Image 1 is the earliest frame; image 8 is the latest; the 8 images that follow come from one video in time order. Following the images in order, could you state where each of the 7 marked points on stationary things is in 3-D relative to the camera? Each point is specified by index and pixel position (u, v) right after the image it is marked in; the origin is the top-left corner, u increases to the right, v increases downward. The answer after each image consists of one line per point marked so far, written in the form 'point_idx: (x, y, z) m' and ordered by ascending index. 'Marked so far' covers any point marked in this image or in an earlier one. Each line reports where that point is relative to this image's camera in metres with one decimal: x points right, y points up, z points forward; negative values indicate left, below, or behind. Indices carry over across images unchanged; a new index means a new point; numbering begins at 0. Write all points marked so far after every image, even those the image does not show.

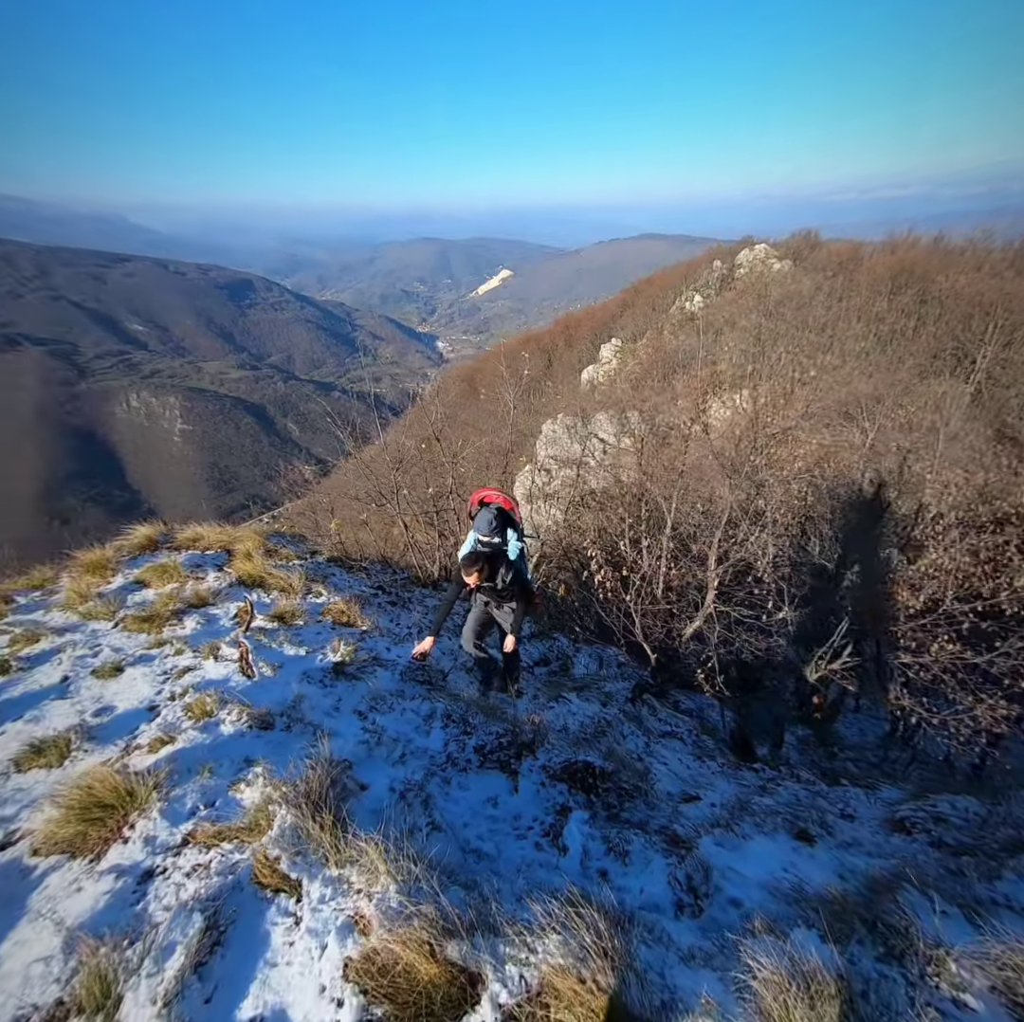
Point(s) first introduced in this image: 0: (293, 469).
0: (-5.1, +0.8, +12.9) m
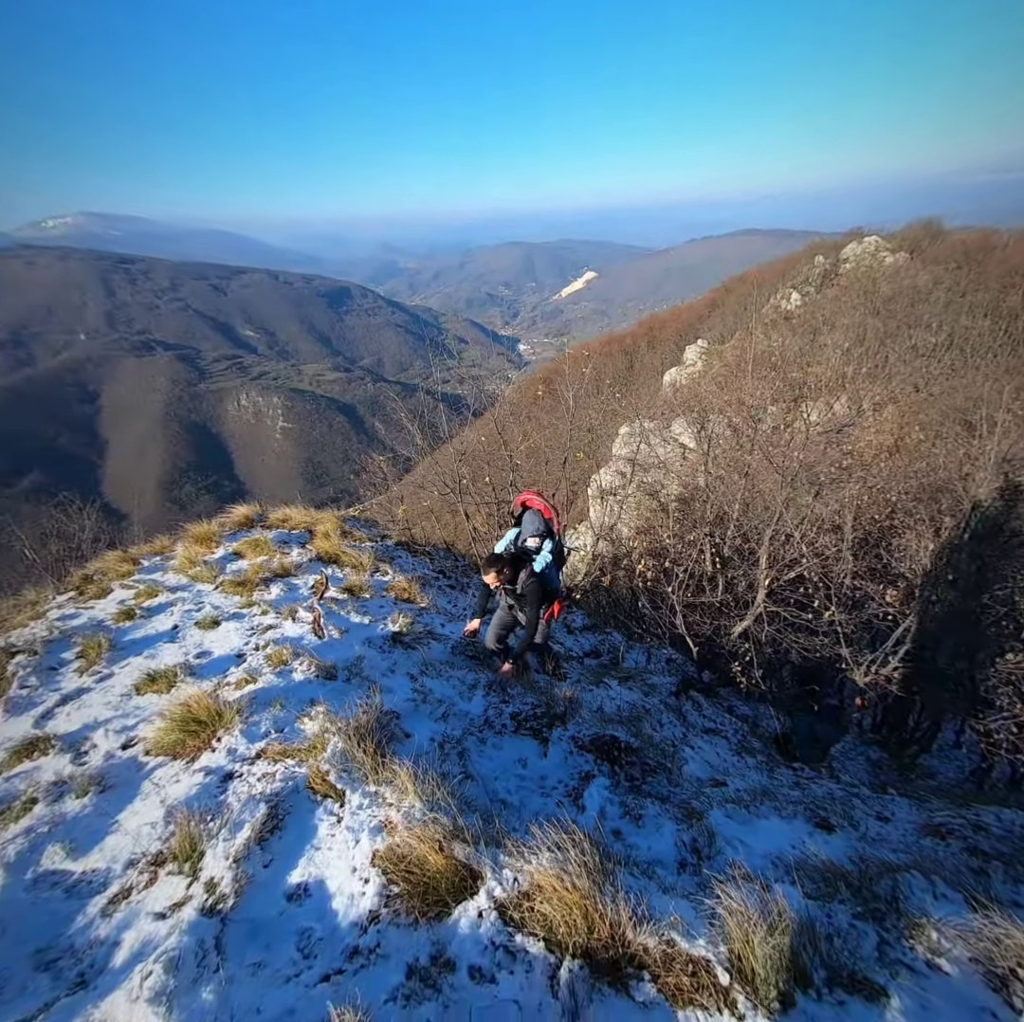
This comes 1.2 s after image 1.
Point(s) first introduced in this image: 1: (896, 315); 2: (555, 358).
0: (-4.0, +1.3, +14.7) m
1: (+10.3, +5.3, +14.3) m
2: (+1.2, +4.8, +16.6) m
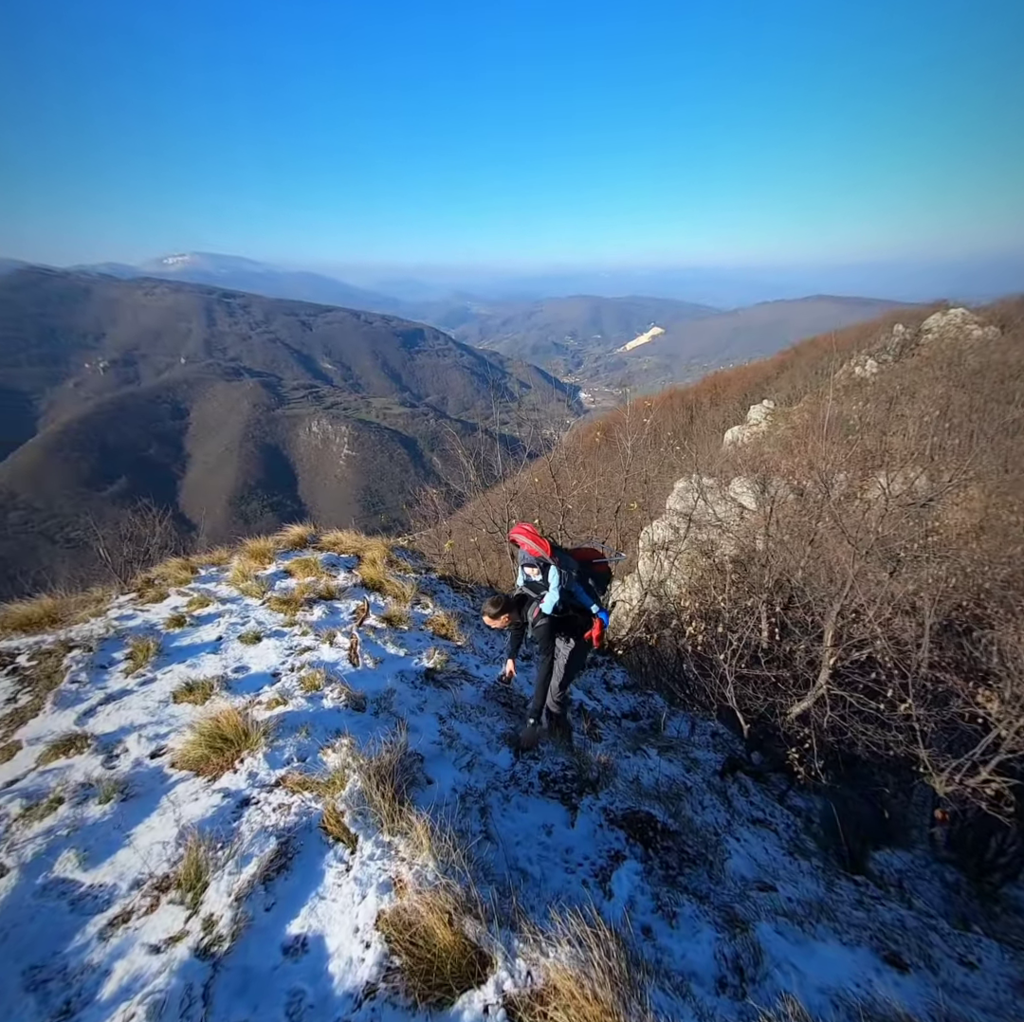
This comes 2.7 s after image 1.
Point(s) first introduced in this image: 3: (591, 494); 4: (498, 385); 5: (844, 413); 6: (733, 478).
0: (-2.5, +0.4, +14.7) m
1: (+12.0, +3.1, +13.3) m
2: (+3.2, +3.2, +16.4) m
3: (+2.0, +0.4, +13.4) m
4: (-0.3, +3.0, +12.4) m
5: (+7.9, +2.3, +12.7) m
6: (+4.3, +0.6, +10.2) m
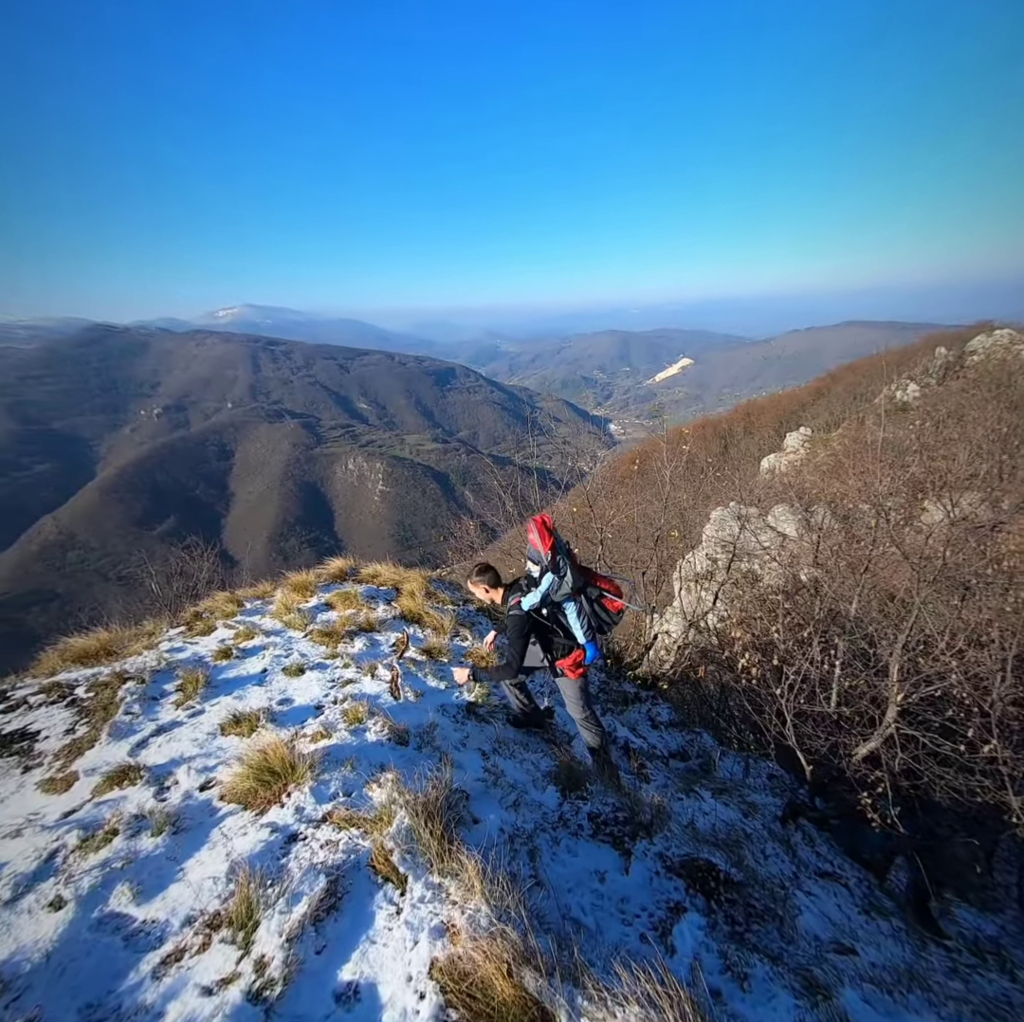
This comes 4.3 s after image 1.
0: (-1.3, -0.4, +14.7) m
1: (+13.0, +2.5, +12.6) m
2: (+4.4, +2.3, +16.2) m
3: (+3.2, -0.3, +13.2) m
4: (+0.7, +2.3, +12.5) m
5: (+8.9, +1.8, +12.2) m
6: (+5.2, +0.2, +9.9) m
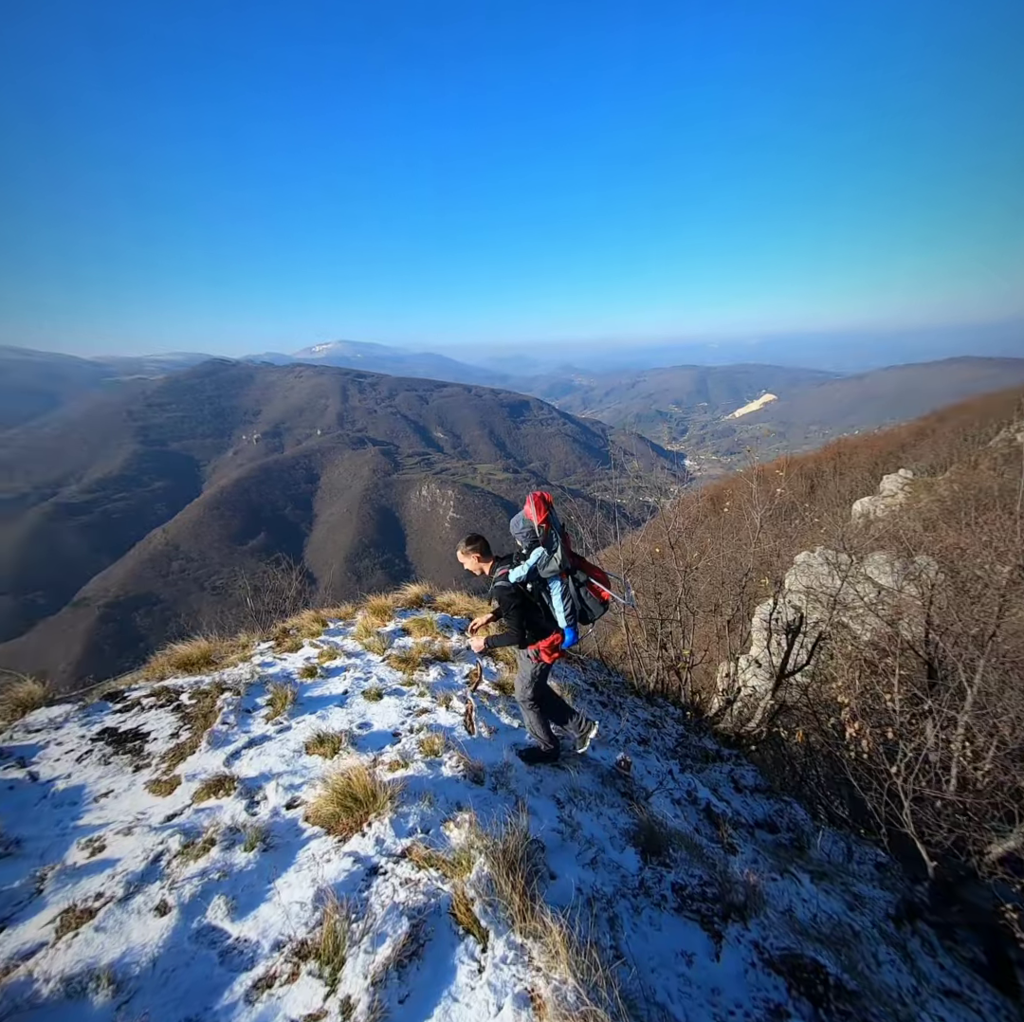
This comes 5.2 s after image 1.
0: (+1.2, -1.5, +14.7) m
1: (+15.2, +0.9, +10.8) m
2: (+7.2, +0.9, +15.5) m
3: (+5.4, -1.5, +12.6) m
4: (+3.0, +1.2, +12.4) m
5: (+11.1, +0.4, +10.9) m
6: (+7.0, -0.9, +9.0) m
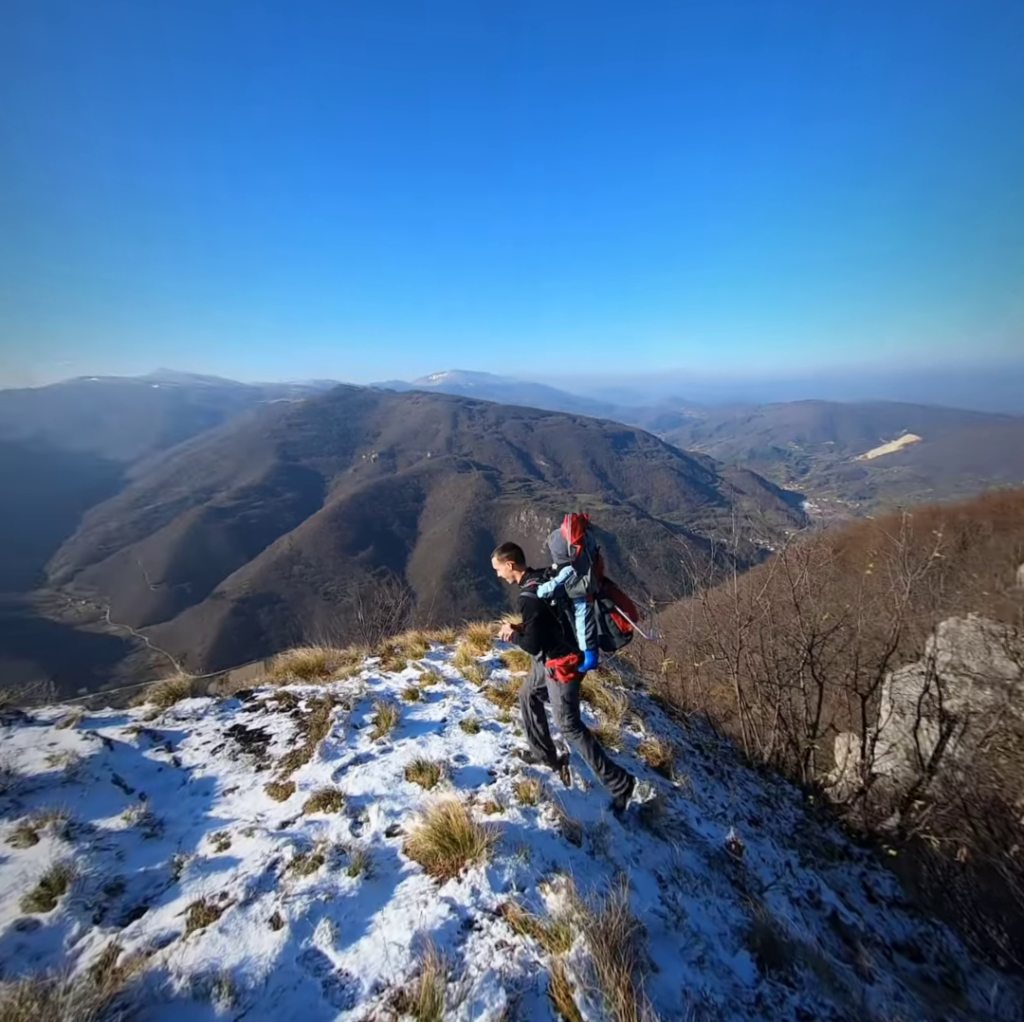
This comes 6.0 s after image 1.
0: (+4.2, -3.0, +13.9) m
1: (+17.4, -1.2, +7.5) m
2: (+10.4, -1.0, +13.7) m
3: (+8.0, -3.1, +11.0) m
4: (+5.8, -0.3, +11.4) m
5: (+13.4, -1.5, +8.4) m
6: (+8.9, -2.4, +7.2) m
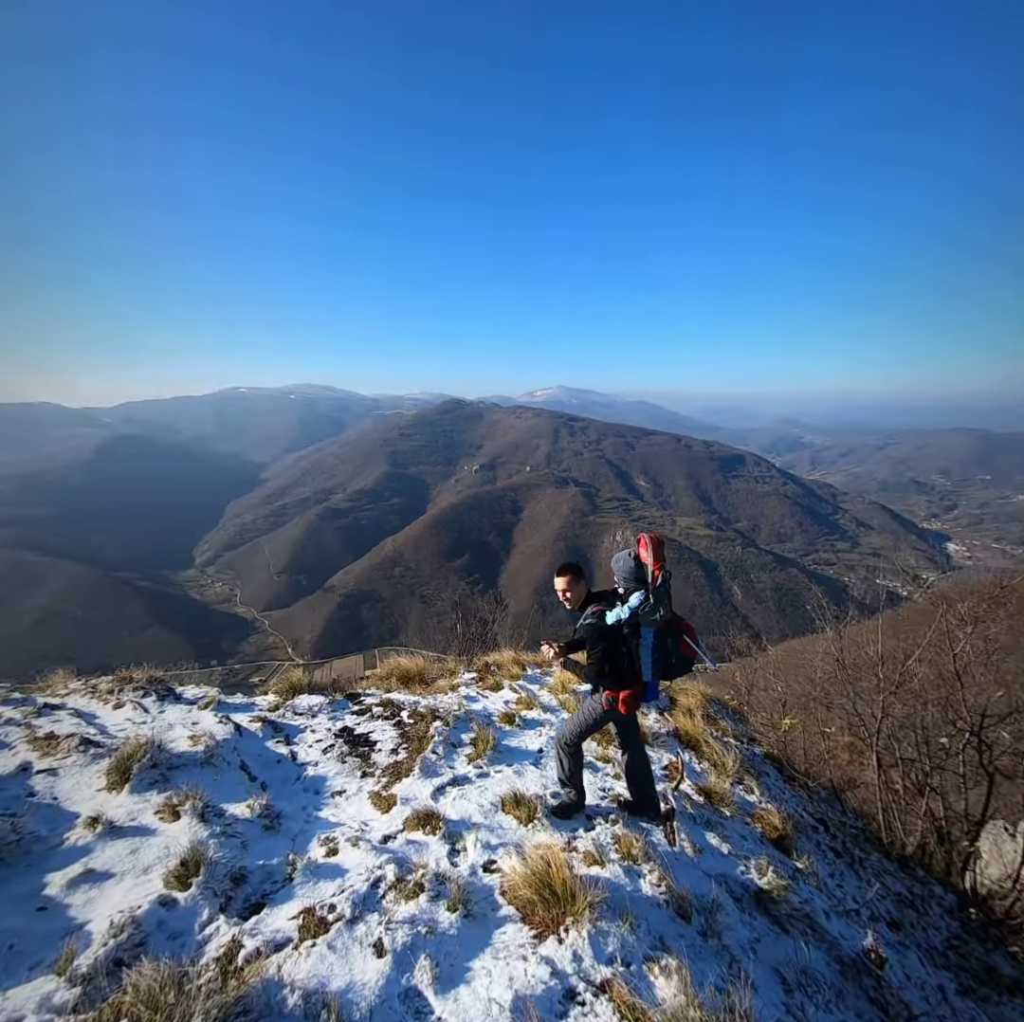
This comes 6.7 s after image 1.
0: (+7.1, -4.3, +12.3) m
1: (+19.0, -3.0, +3.5) m
2: (+13.3, -2.7, +11.0) m
3: (+10.2, -4.5, +8.8) m
4: (+8.3, -1.5, +9.7) m
5: (+15.1, -3.1, +5.2) m
6: (+10.5, -3.7, +4.9) m
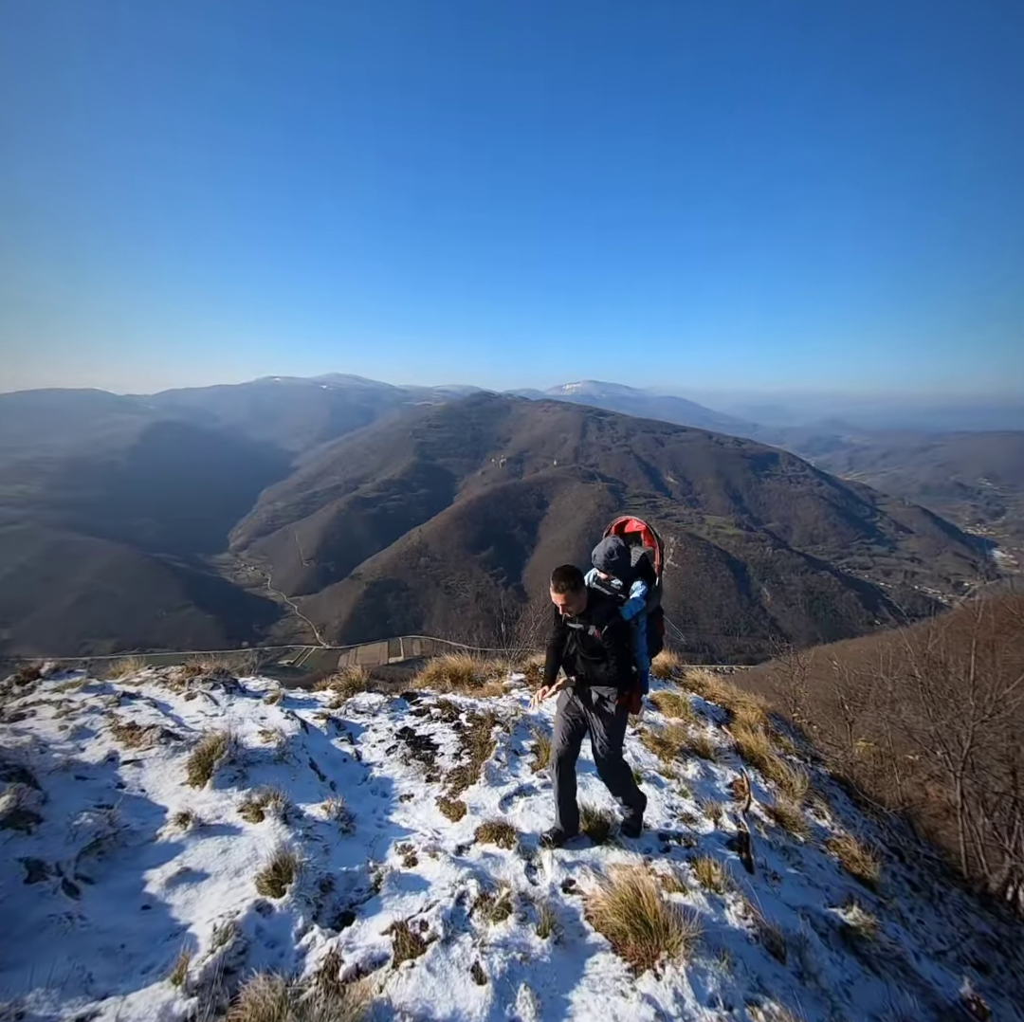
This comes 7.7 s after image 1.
0: (+9.4, -4.9, +11.5) m
1: (+20.7, -4.0, +2.0) m
2: (+15.5, -3.5, +9.7) m
3: (+12.3, -5.3, +7.7) m
4: (+10.6, -2.2, +8.7) m
5: (+17.0, -4.0, +3.9) m
6: (+12.3, -4.5, +3.9) m
